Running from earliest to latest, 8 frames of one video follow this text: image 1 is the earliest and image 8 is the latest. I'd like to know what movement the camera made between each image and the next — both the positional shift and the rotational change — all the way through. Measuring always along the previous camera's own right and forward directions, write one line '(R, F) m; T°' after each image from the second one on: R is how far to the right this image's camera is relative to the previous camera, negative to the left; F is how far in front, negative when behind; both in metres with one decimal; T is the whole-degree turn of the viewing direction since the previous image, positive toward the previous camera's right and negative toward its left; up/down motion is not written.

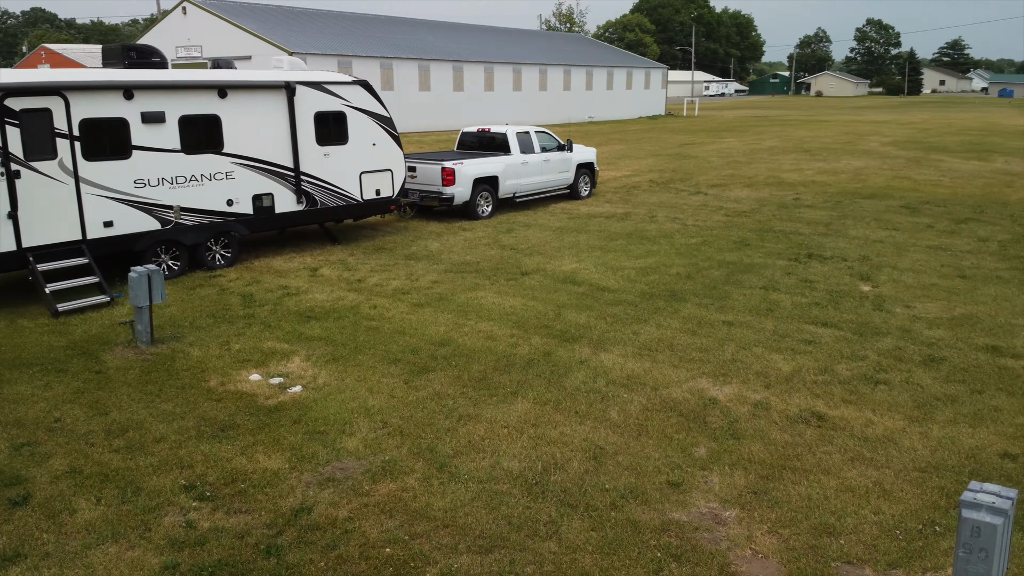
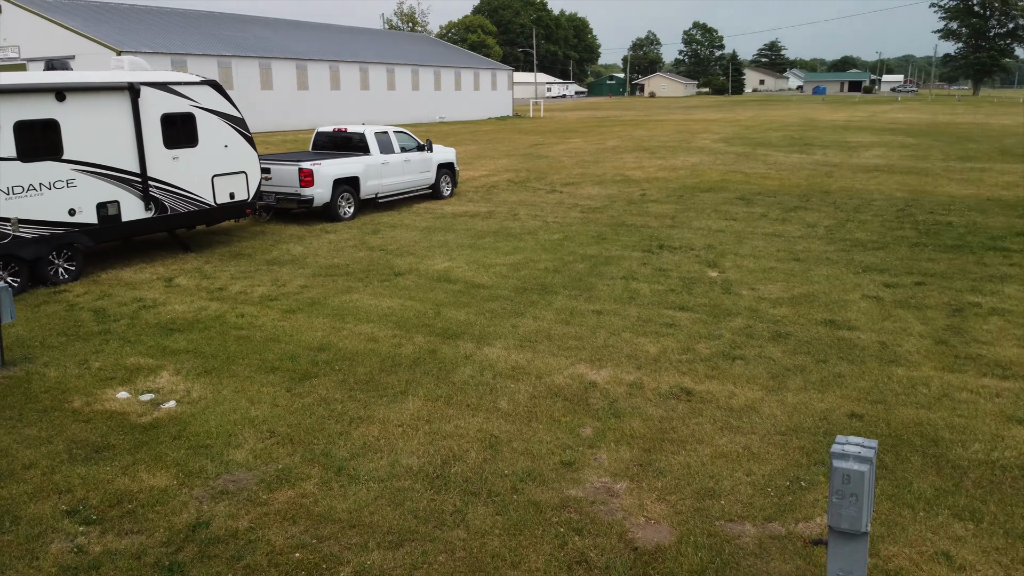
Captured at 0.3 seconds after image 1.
(-0.2, -0.1) m; +10°
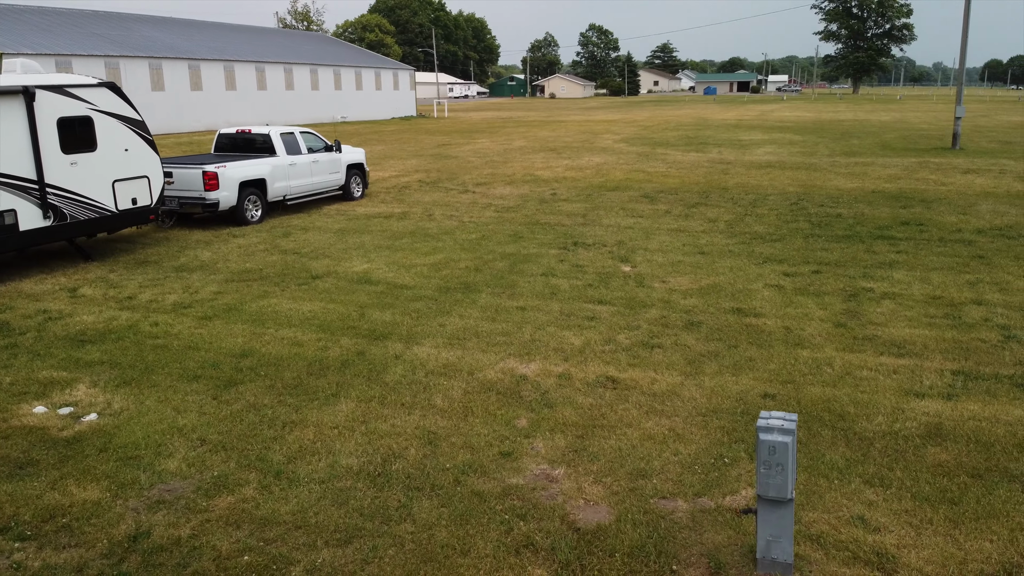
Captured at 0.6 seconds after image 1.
(-0.2, -0.1) m; +7°
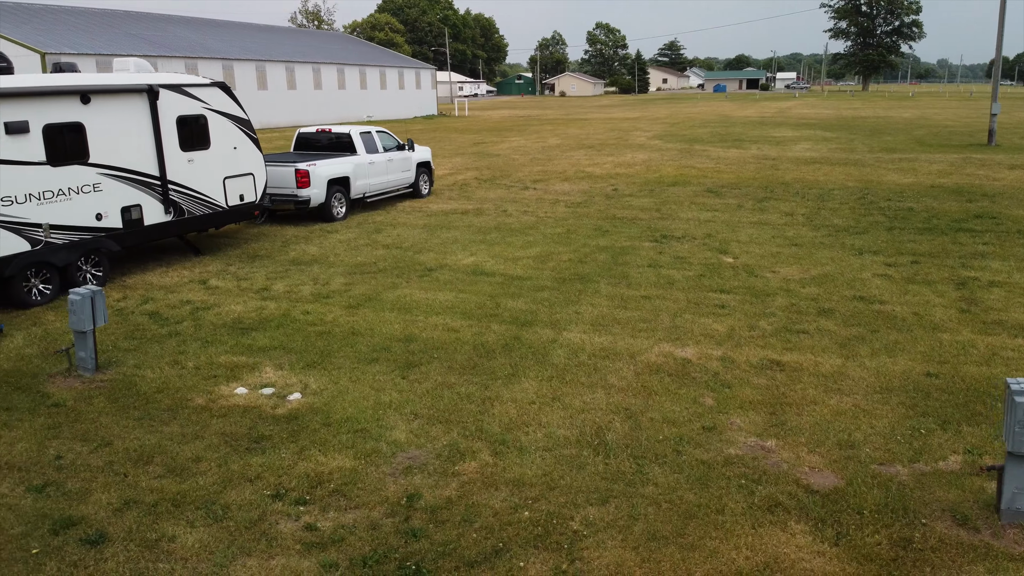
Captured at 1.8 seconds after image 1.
(-1.3, -0.3) m; 0°
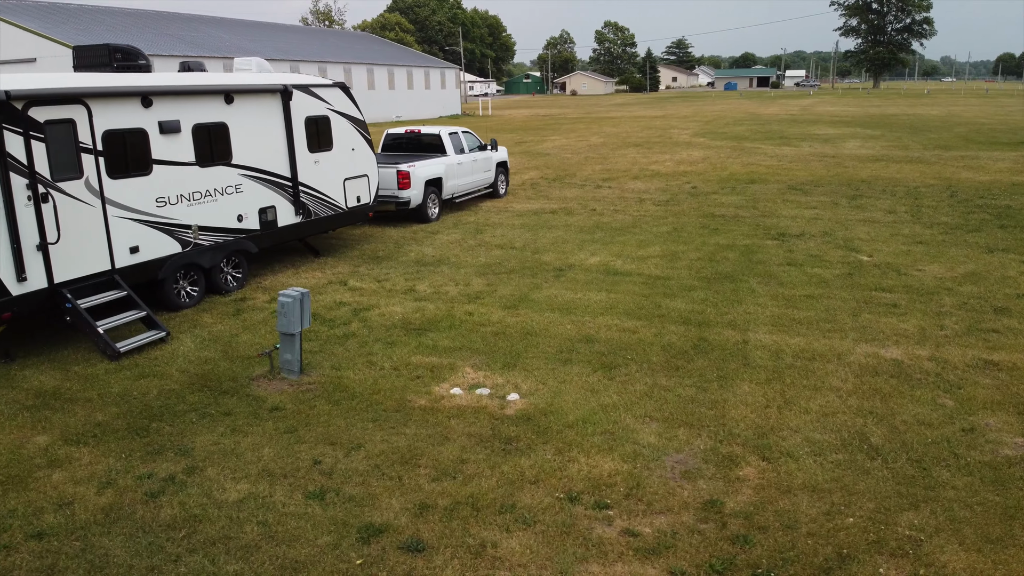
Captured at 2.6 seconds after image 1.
(-1.6, +0.1) m; 0°
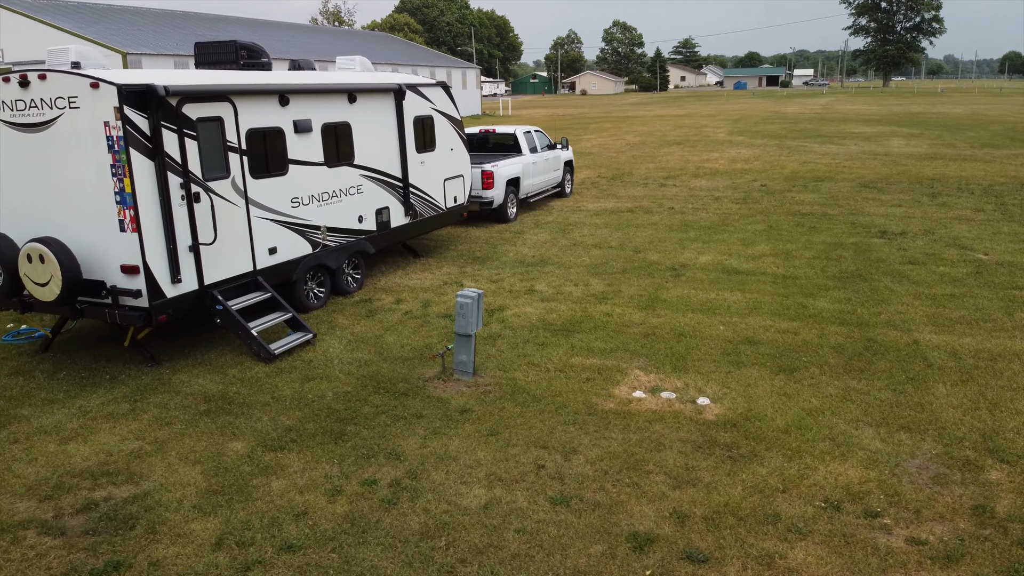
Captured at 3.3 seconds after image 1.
(-1.4, +0.1) m; 0°
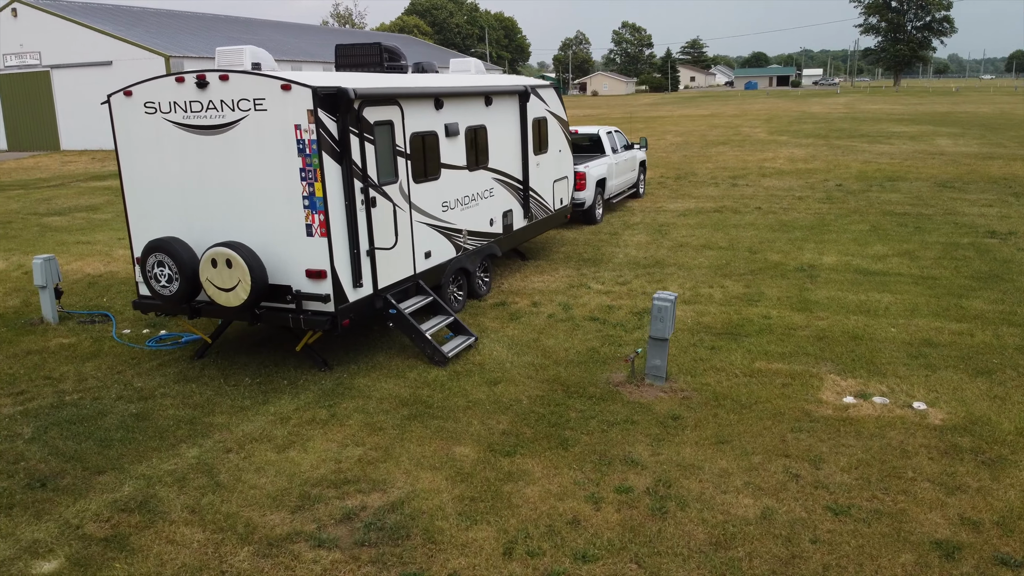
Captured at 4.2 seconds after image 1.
(-1.5, +0.1) m; 0°
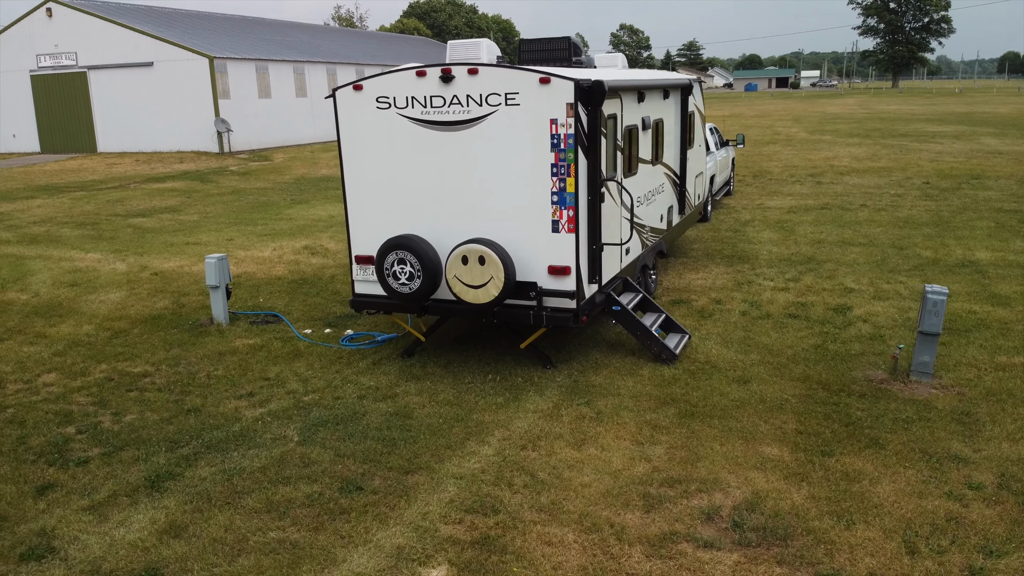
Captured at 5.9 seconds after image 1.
(-2.1, +0.1) m; +1°
